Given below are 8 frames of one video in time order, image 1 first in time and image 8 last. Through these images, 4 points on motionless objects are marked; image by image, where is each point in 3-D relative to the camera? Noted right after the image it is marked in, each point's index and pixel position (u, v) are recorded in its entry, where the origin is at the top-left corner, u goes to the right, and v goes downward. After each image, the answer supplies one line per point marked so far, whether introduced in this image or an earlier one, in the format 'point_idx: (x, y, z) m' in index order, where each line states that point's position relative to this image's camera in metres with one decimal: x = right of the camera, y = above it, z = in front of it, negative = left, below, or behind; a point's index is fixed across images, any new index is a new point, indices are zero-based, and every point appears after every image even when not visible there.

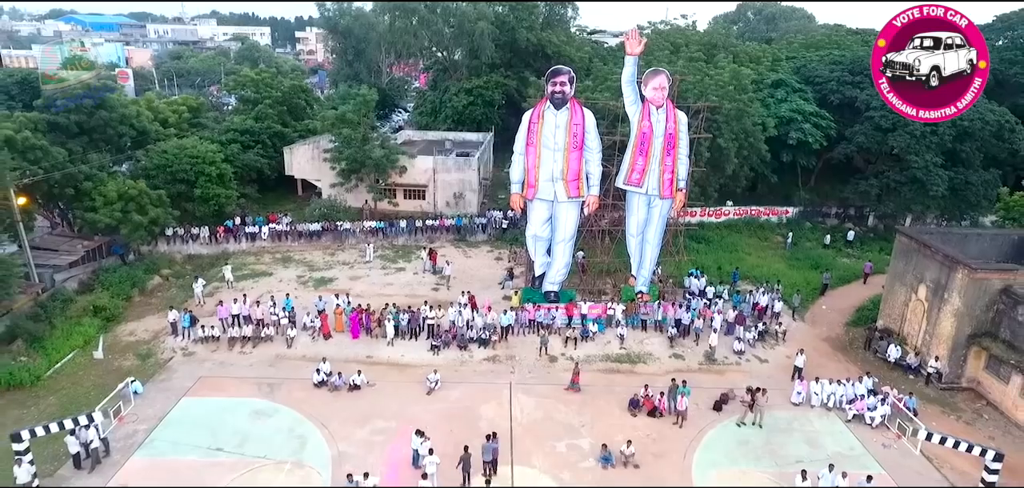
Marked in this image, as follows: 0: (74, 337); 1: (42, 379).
0: (-12.2, -2.6, +17.1) m
1: (-11.9, -3.4, +15.6) m
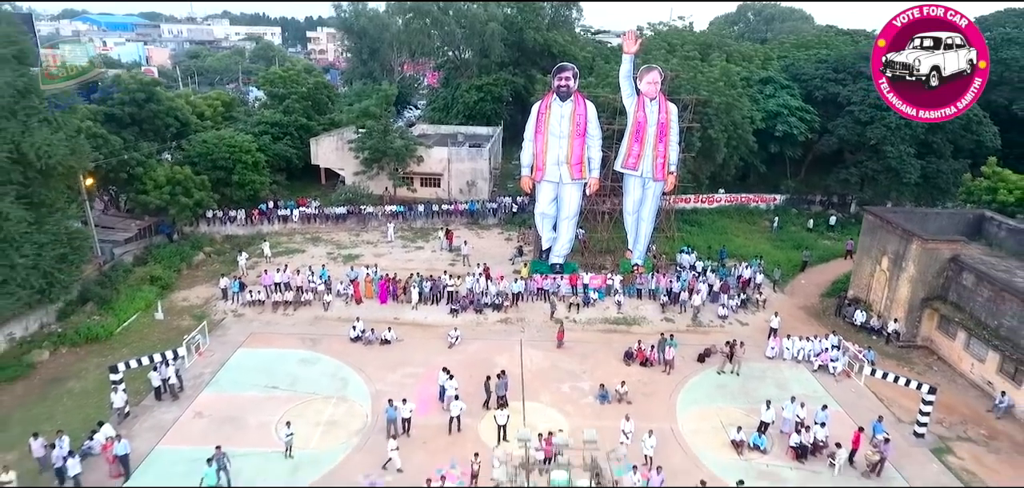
0: (-11.9, -1.8, +19.5) m
1: (-11.6, -2.6, +17.9) m
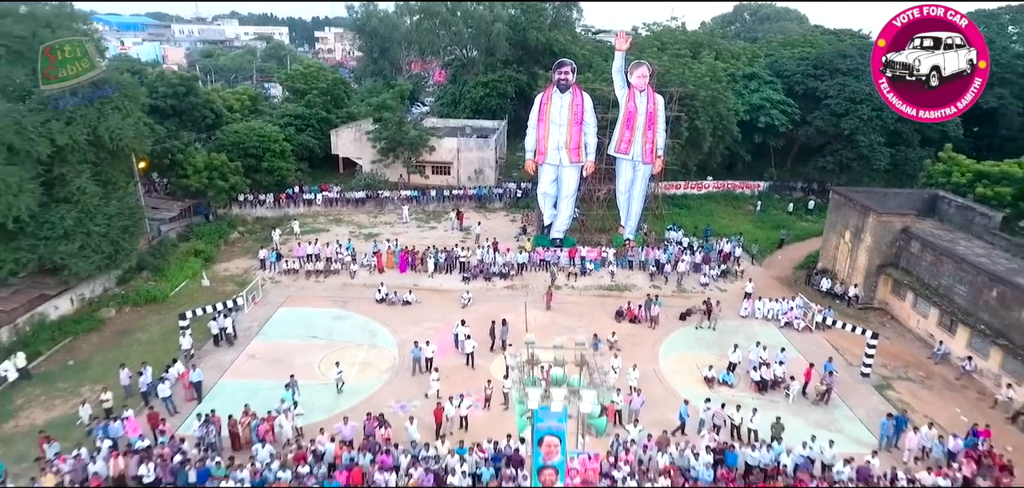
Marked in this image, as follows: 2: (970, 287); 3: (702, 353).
0: (-11.7, -0.9, +22.0) m
1: (-11.4, -1.7, +20.5) m
2: (+12.5, -1.2, +16.8) m
3: (+5.4, -3.1, +17.3) m
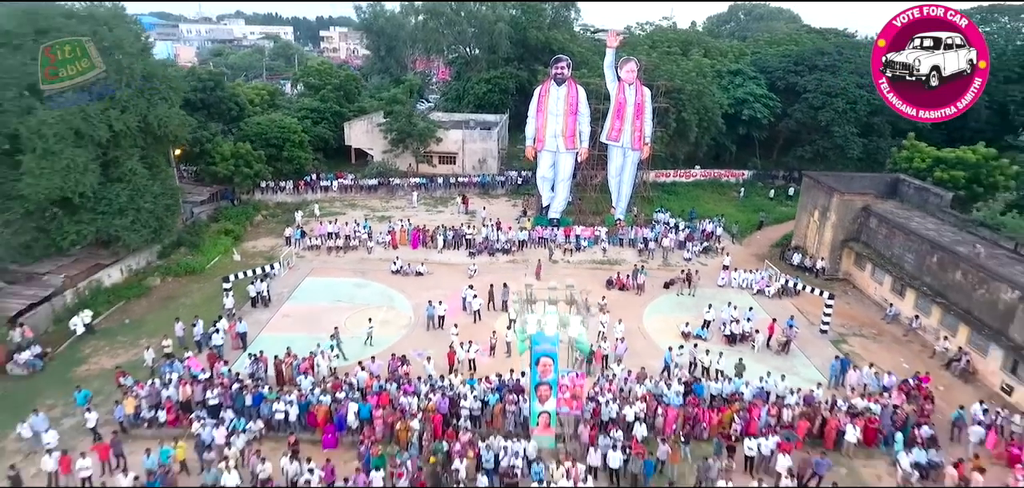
0: (-11.6, -0.1, +24.3) m
1: (-11.4, -0.9, +22.8) m
2: (+12.5, -0.3, +19.1) m
3: (+5.4, -2.2, +19.7) m
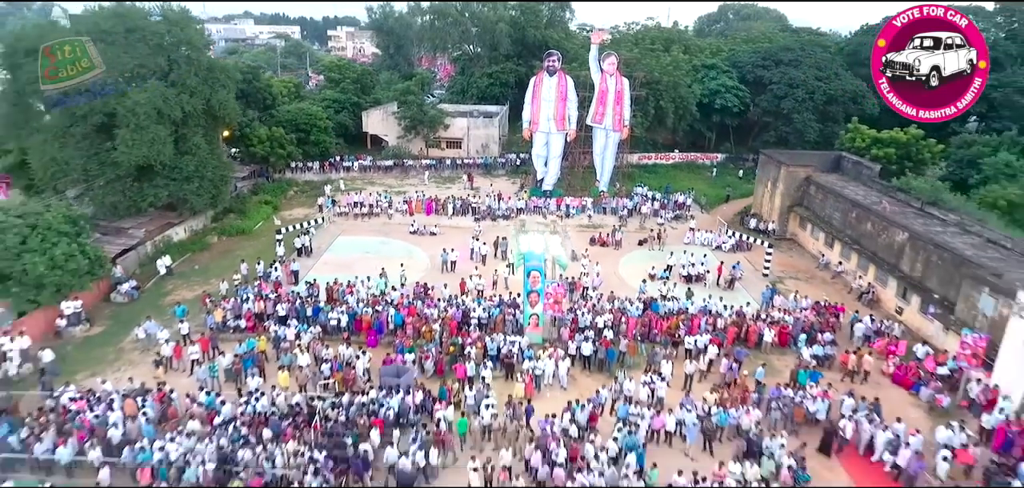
0: (-11.7, +1.4, +28.5) m
1: (-11.4, +0.6, +27.0) m
2: (+12.5, +1.2, +23.3) m
3: (+5.4, -0.7, +23.9) m
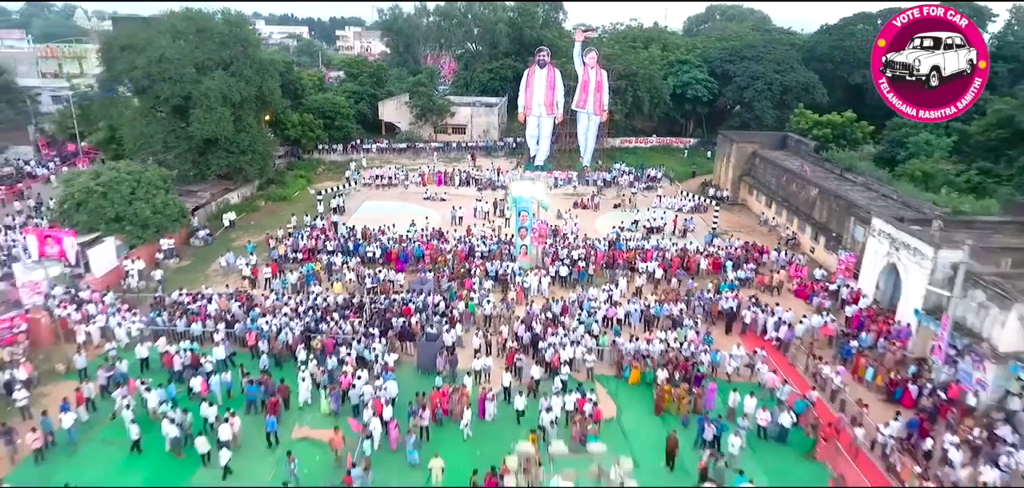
0: (-11.9, +3.3, +33.9) m
1: (-11.6, +2.5, +32.3) m
2: (+12.3, +3.0, +28.6) m
3: (+5.2, +1.2, +29.2) m
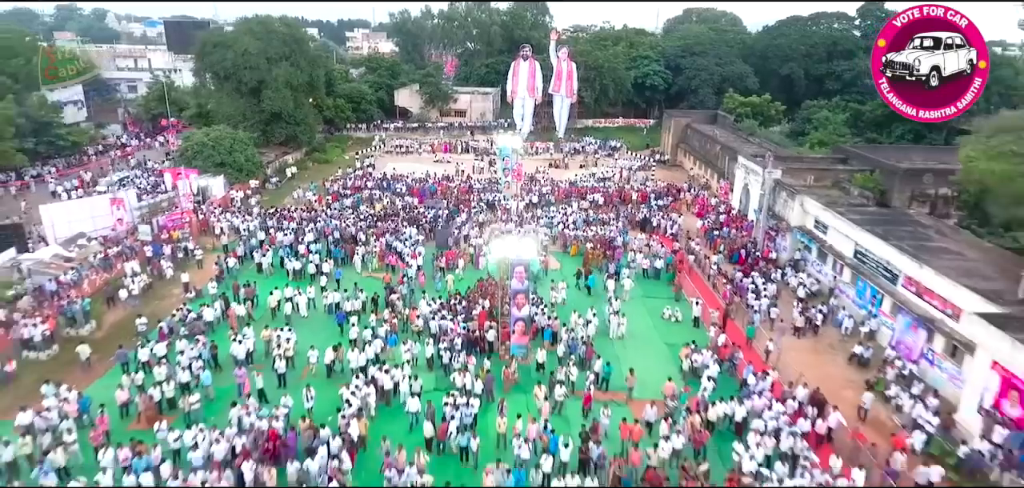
0: (-12.5, +6.5, +43.4) m
1: (-12.3, +5.7, +41.8) m
2: (+11.6, +6.3, +38.1) m
3: (+4.5, +4.4, +38.7) m
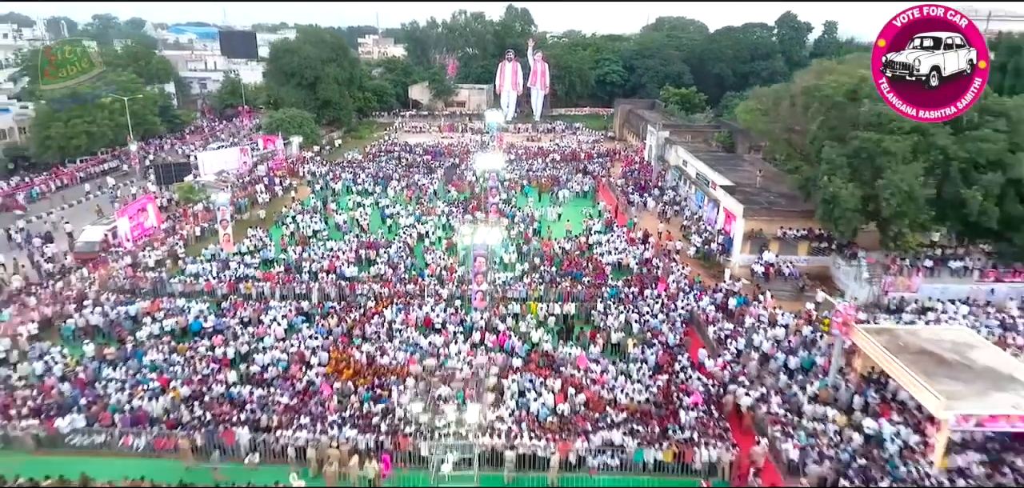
0: (-13.7, +10.5, +57.3) m
1: (-13.4, +9.7, +55.8) m
2: (+10.5, +10.4, +52.0) m
3: (+3.4, +8.5, +52.6) m
